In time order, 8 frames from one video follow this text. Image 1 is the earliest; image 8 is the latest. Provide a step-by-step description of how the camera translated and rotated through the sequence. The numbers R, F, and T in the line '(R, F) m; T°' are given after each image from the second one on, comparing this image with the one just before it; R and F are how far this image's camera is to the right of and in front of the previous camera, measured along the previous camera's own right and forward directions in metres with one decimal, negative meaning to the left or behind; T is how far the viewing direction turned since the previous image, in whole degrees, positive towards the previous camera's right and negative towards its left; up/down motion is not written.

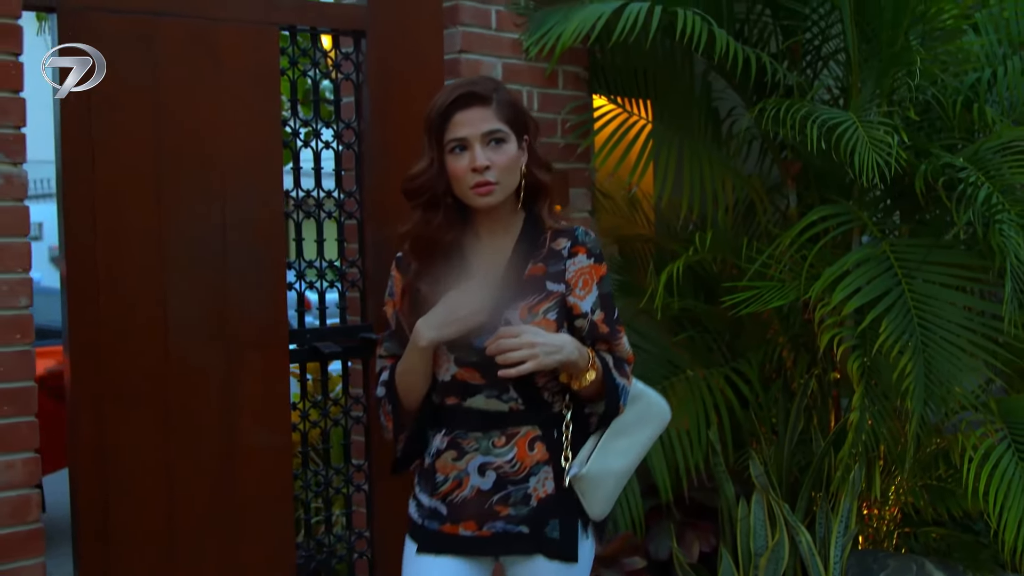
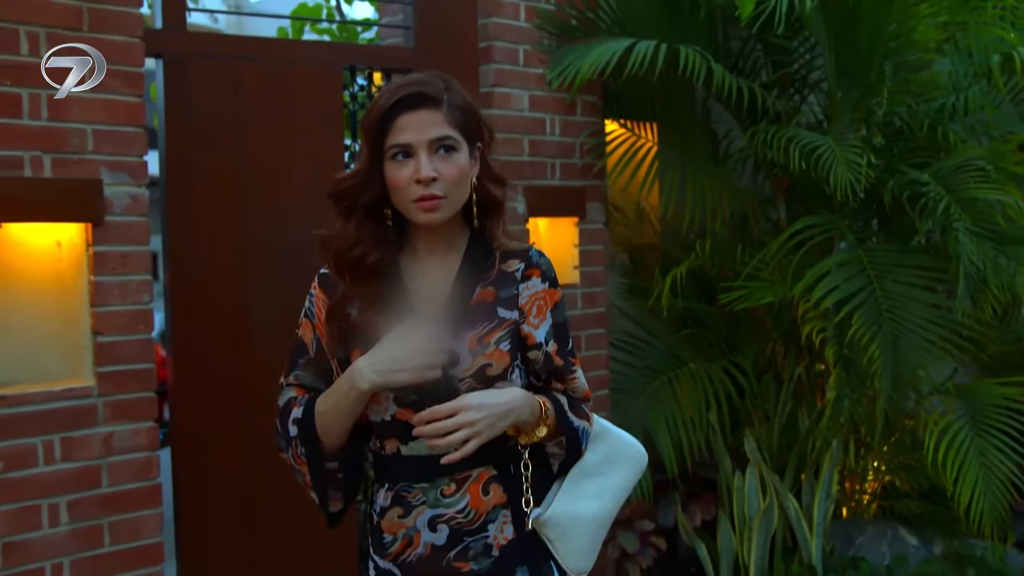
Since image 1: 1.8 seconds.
(-0.1, -0.5) m; 0°
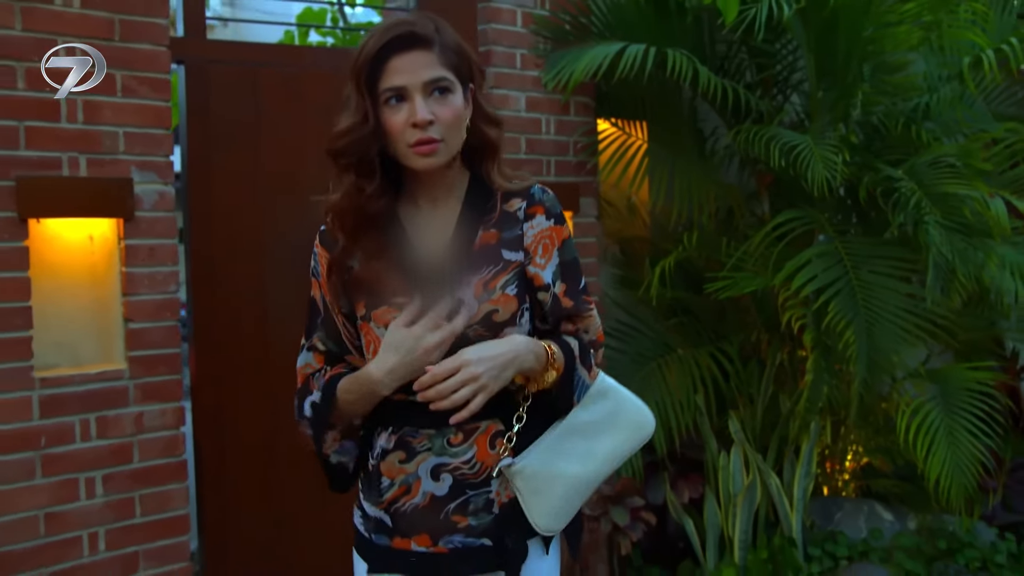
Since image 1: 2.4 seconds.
(0.0, -0.2) m; 0°
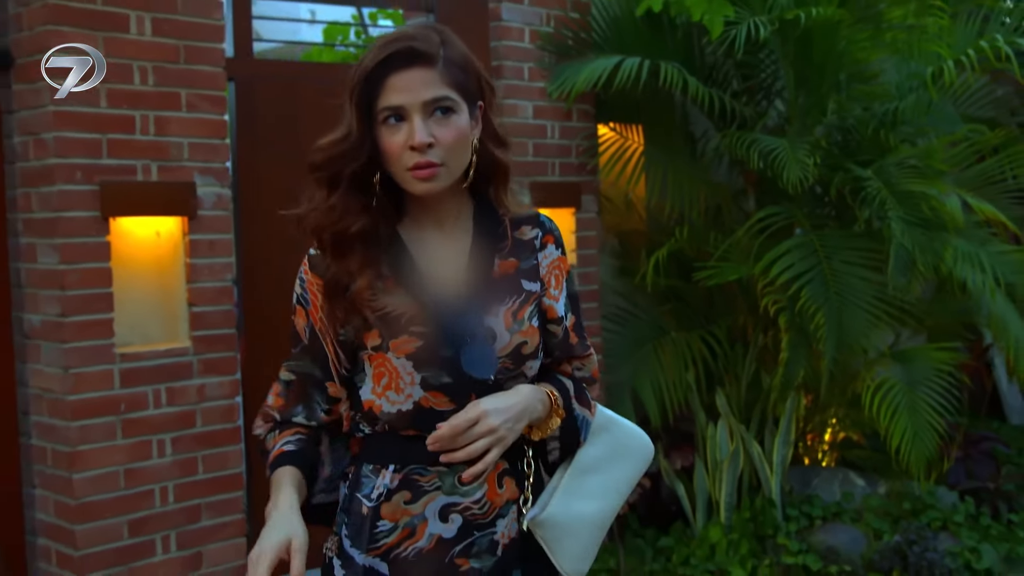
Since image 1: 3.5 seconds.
(0.0, -0.4) m; 0°
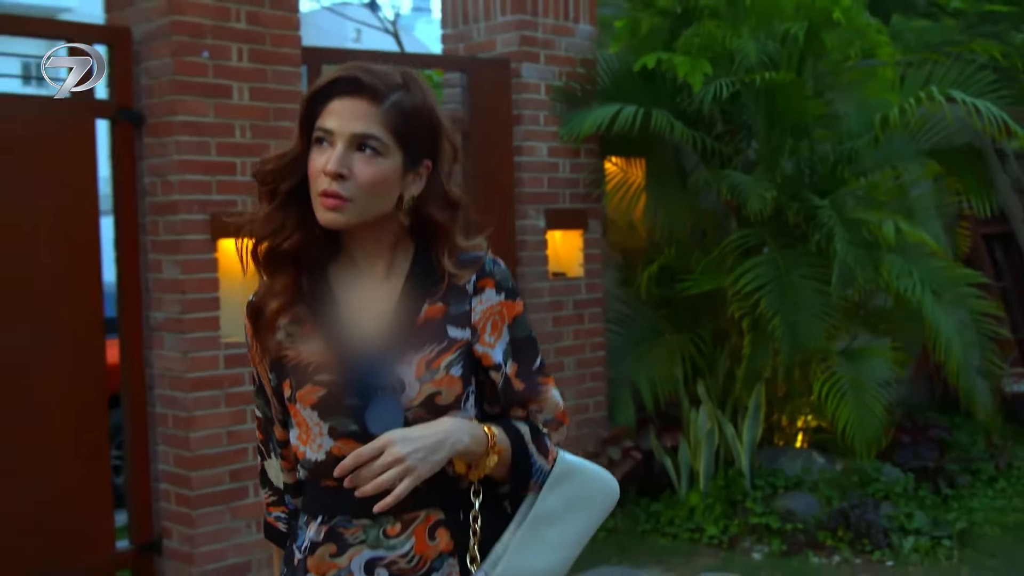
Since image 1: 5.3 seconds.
(+0.1, -0.9) m; -2°
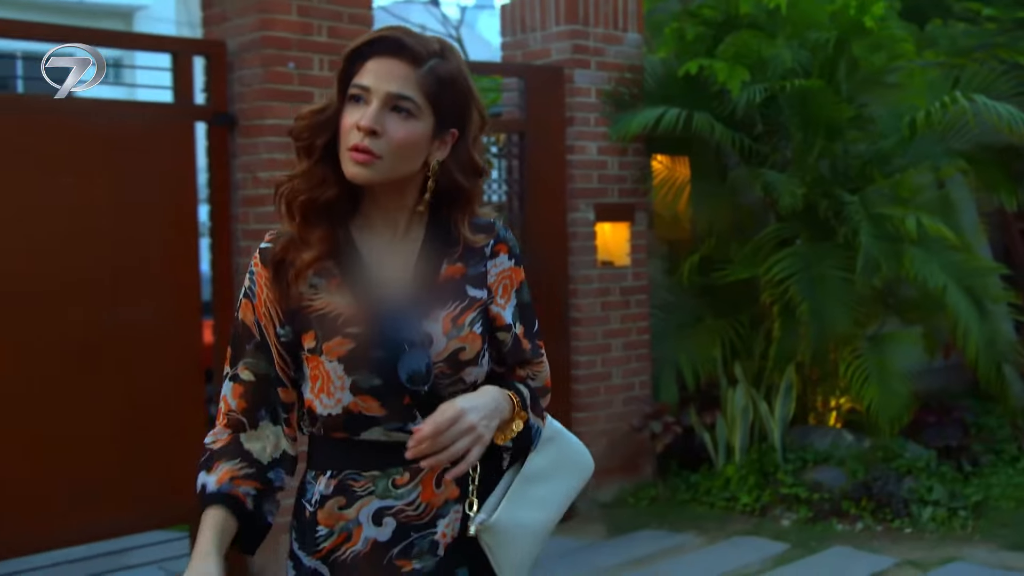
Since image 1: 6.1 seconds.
(0.0, -0.5) m; -3°
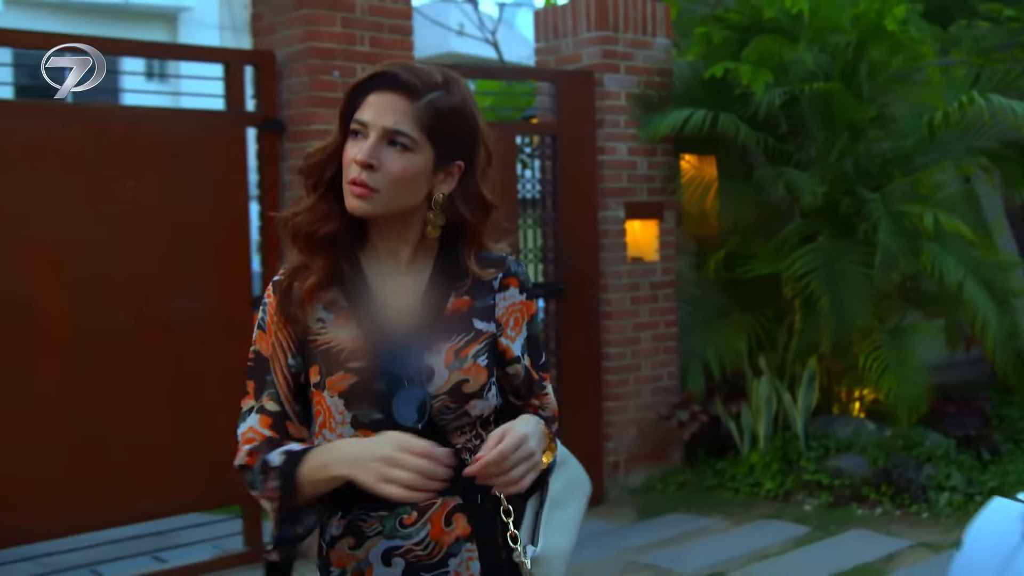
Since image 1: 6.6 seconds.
(0.0, -0.3) m; -2°
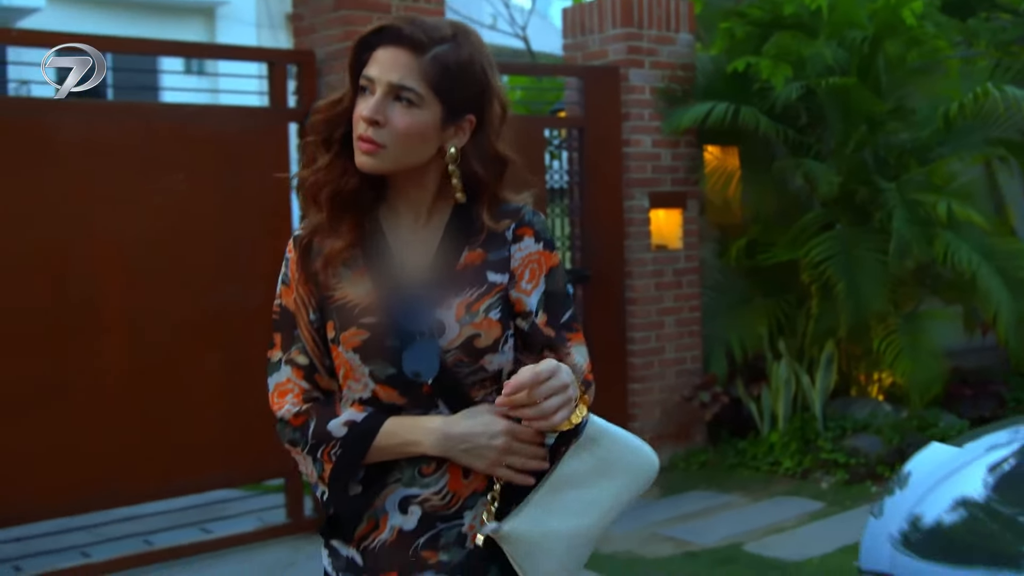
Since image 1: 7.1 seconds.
(0.0, -0.3) m; -1°
